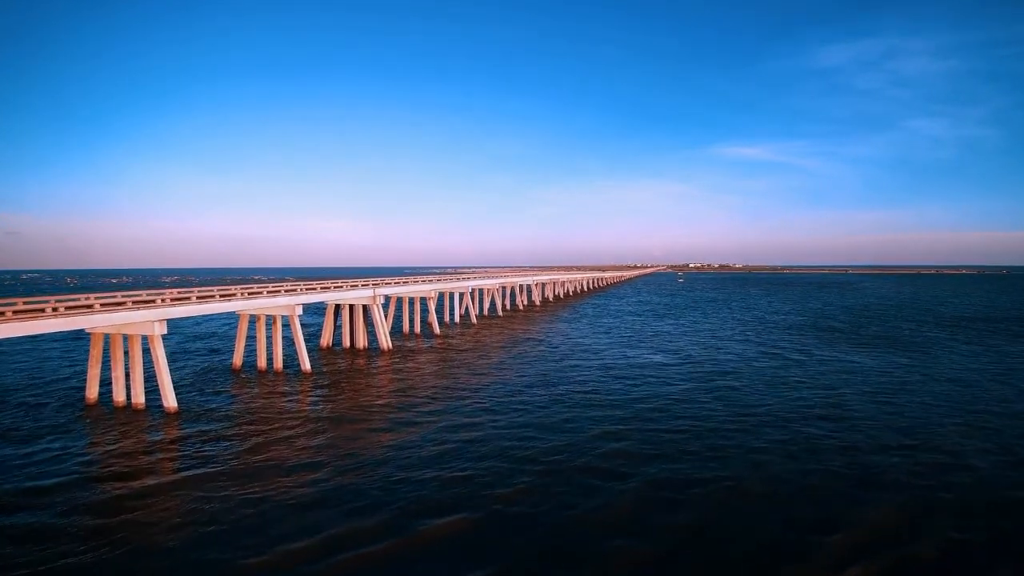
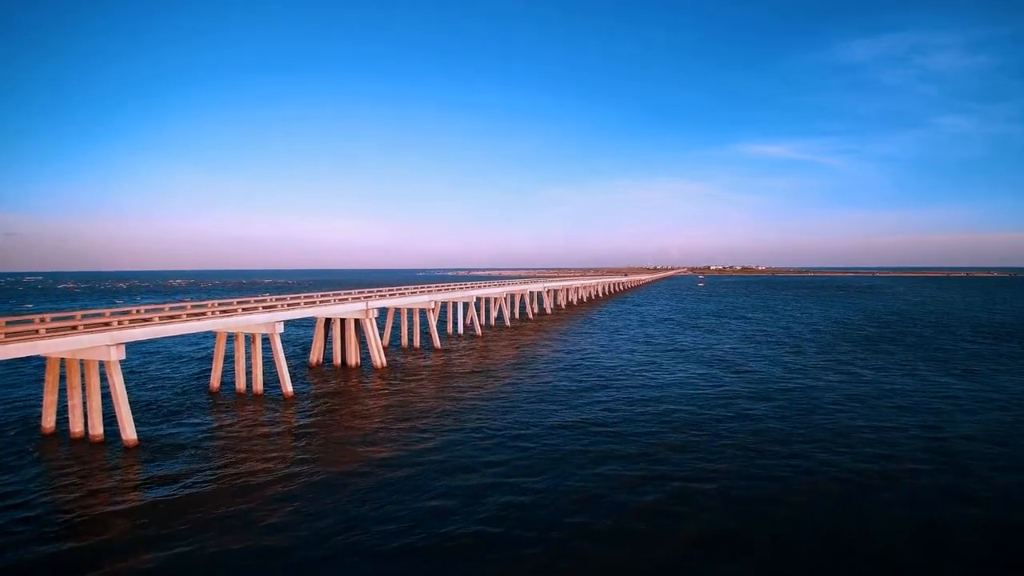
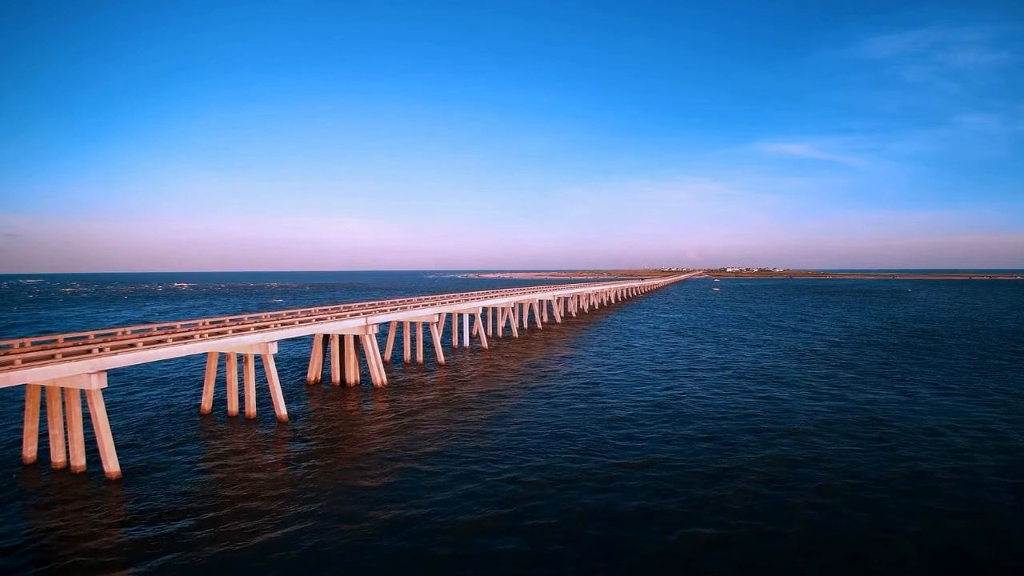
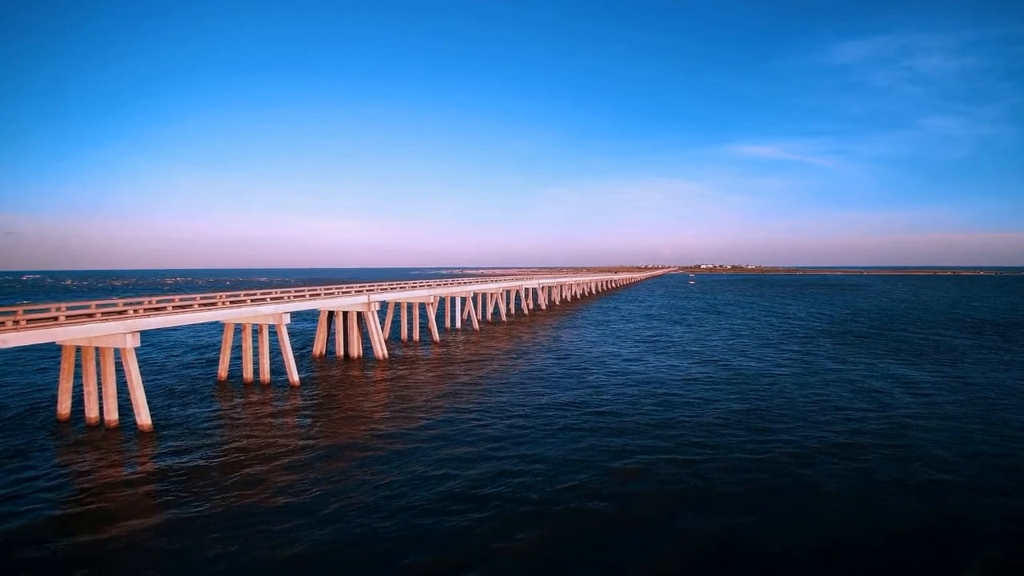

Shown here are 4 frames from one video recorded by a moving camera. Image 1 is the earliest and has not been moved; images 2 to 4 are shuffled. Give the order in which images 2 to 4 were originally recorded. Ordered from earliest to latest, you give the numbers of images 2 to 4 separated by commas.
4, 2, 3
